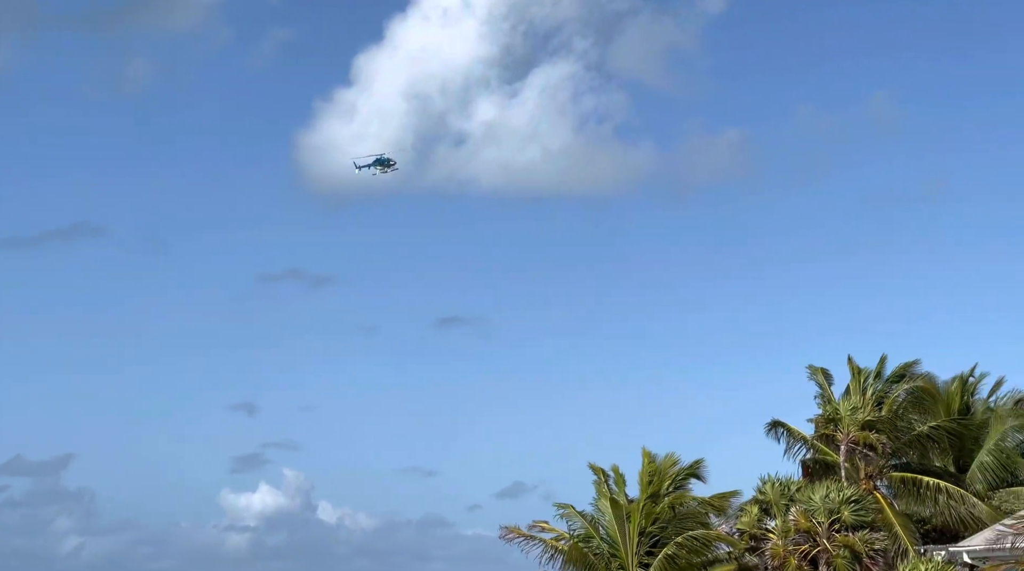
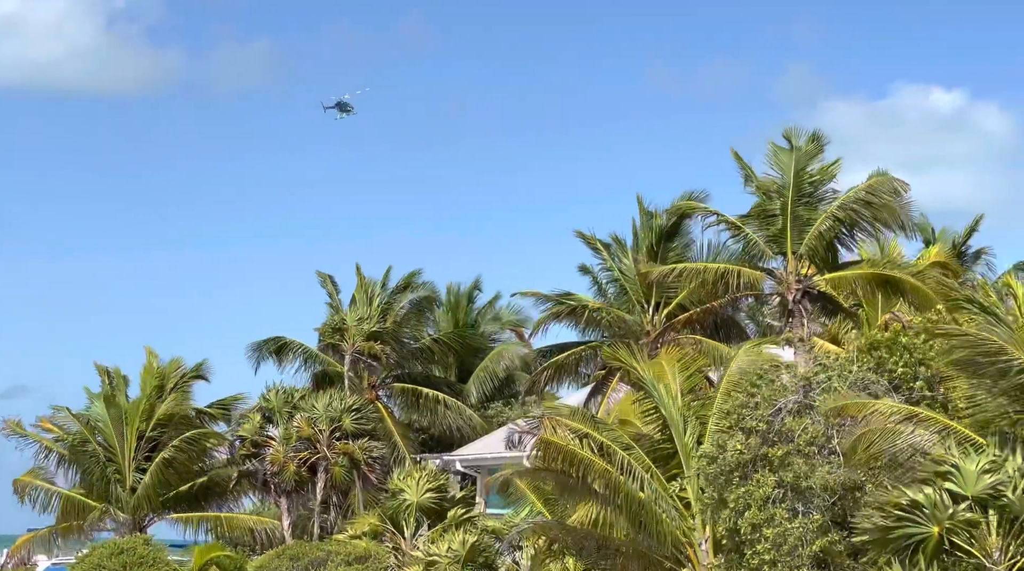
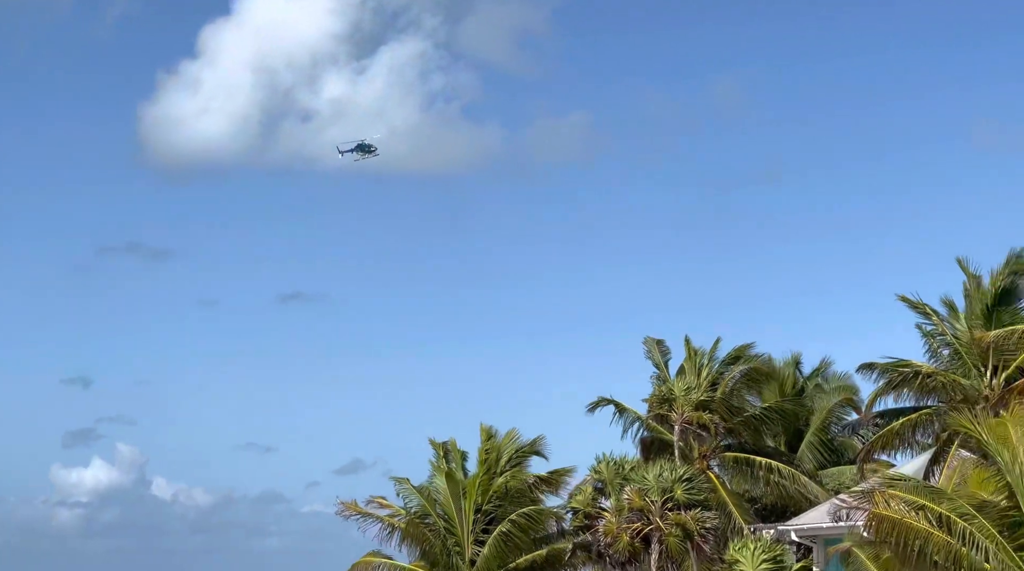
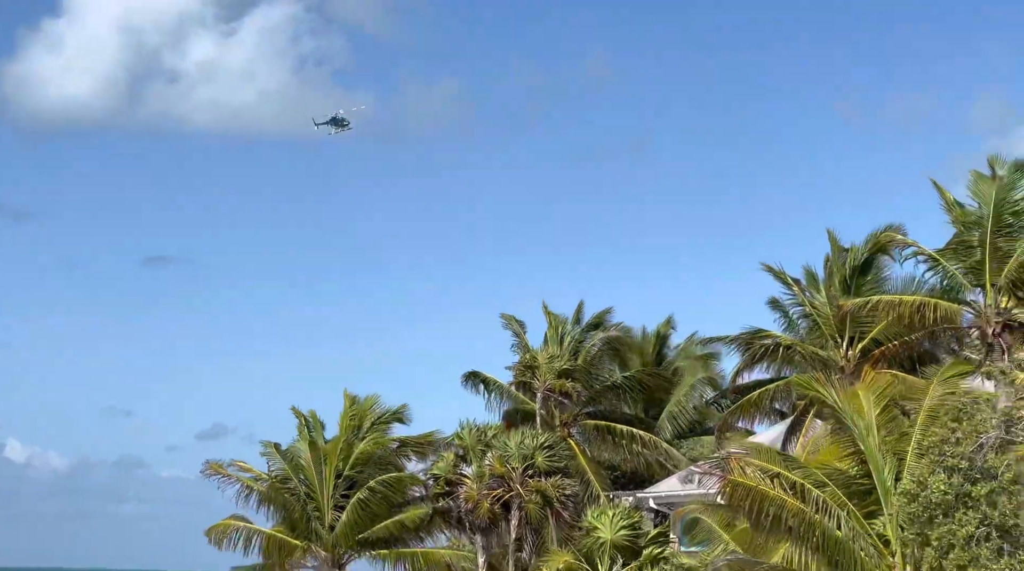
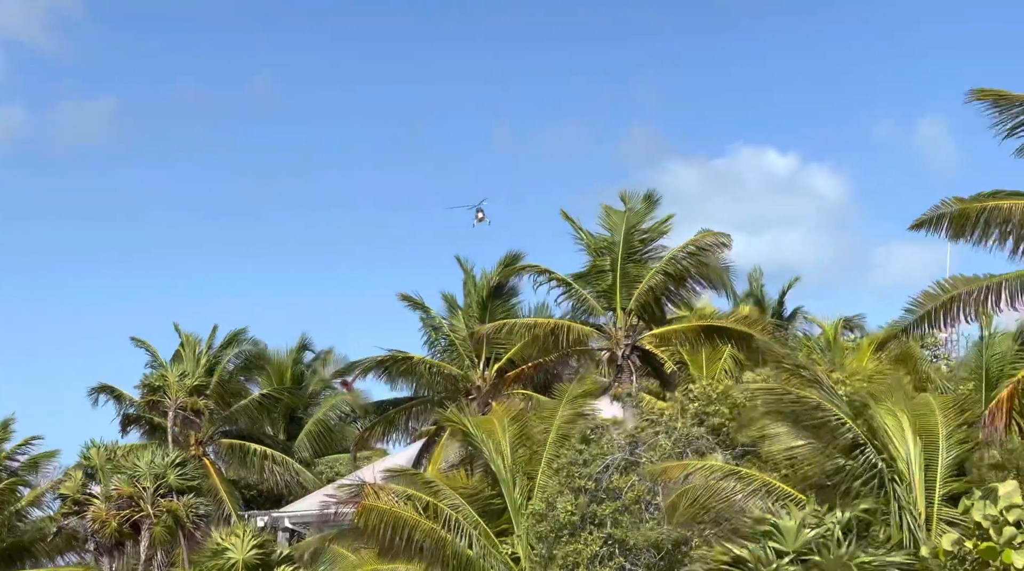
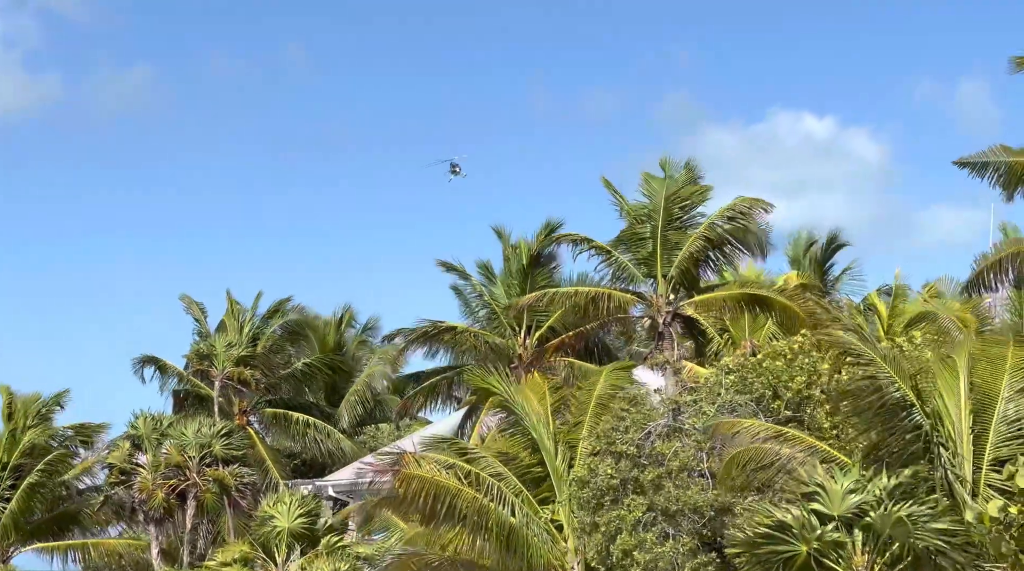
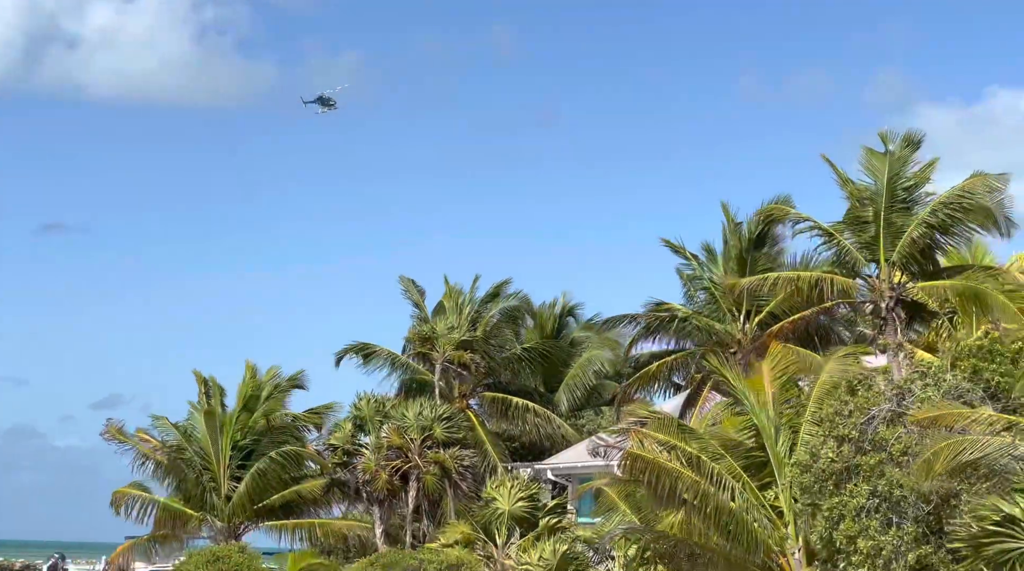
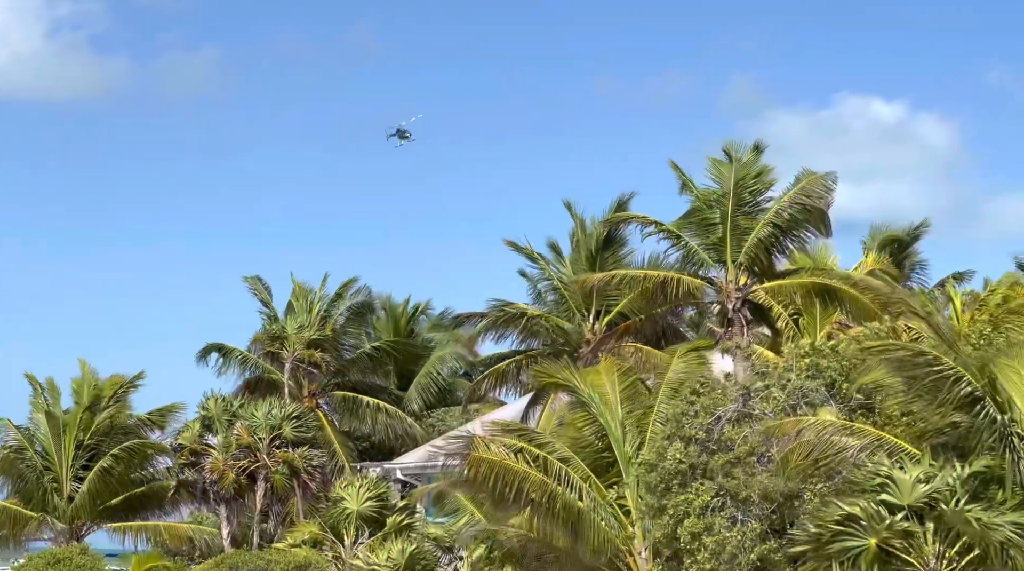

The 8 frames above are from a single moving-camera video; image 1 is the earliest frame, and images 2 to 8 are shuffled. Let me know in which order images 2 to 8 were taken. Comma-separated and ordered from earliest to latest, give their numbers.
3, 4, 7, 2, 8, 6, 5
